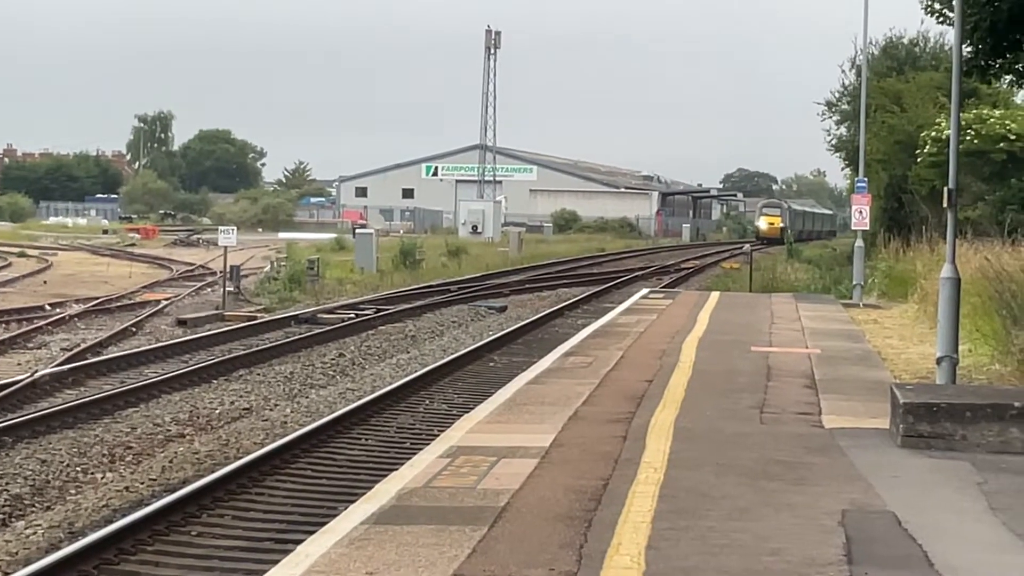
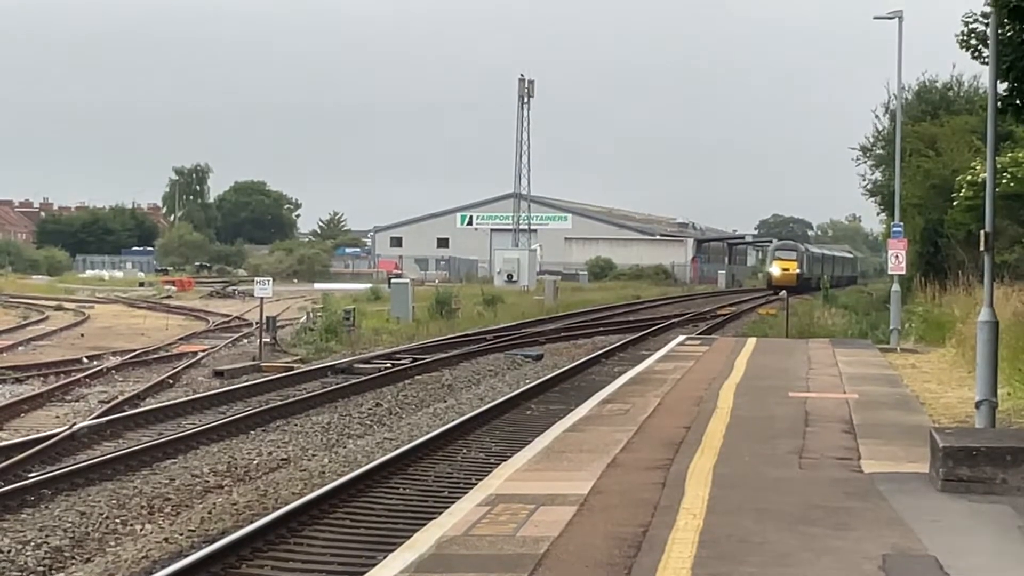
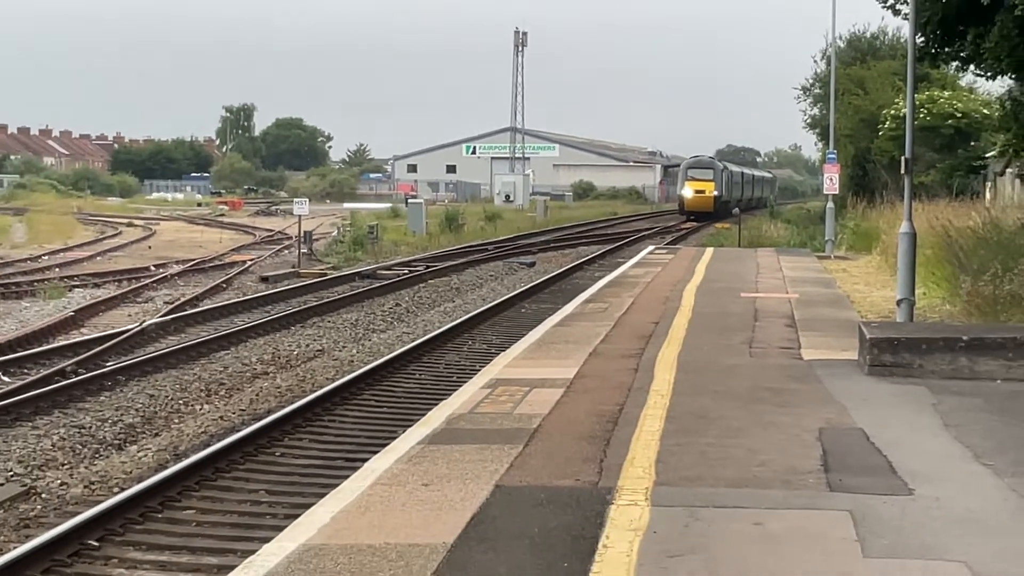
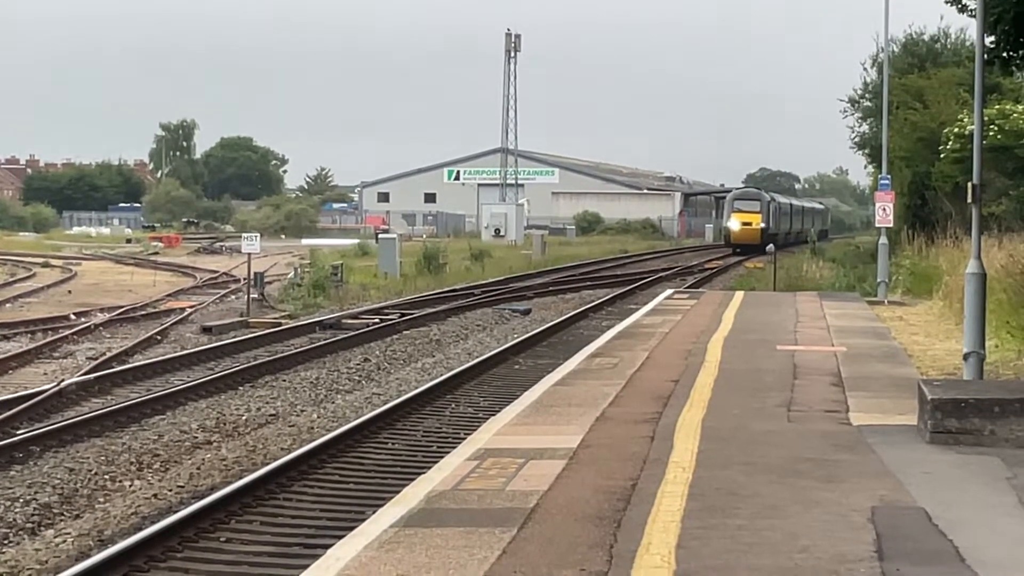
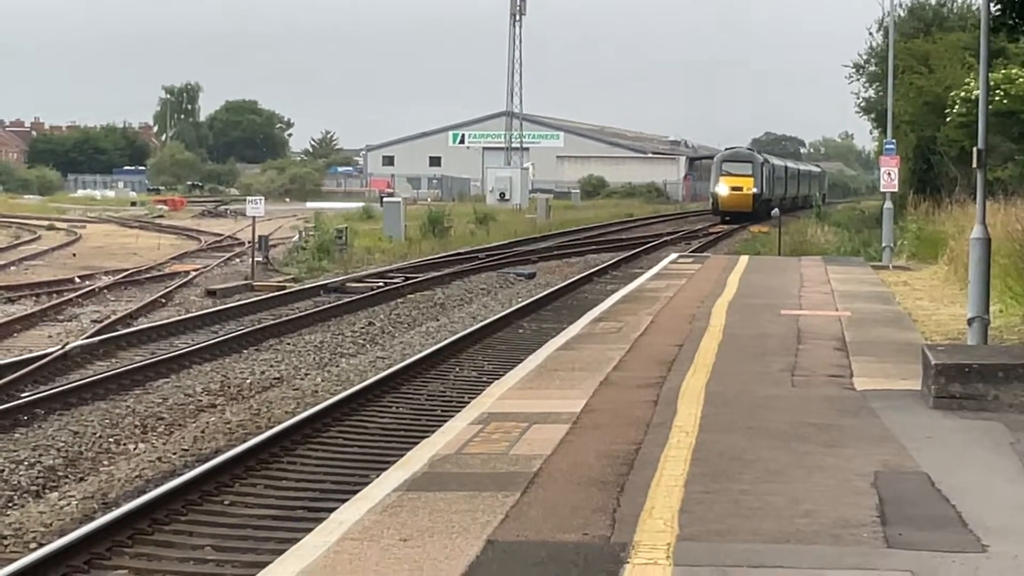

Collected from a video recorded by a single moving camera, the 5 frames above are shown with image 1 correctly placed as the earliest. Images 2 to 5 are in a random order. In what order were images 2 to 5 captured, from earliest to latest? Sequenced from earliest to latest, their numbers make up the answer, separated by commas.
2, 4, 5, 3
